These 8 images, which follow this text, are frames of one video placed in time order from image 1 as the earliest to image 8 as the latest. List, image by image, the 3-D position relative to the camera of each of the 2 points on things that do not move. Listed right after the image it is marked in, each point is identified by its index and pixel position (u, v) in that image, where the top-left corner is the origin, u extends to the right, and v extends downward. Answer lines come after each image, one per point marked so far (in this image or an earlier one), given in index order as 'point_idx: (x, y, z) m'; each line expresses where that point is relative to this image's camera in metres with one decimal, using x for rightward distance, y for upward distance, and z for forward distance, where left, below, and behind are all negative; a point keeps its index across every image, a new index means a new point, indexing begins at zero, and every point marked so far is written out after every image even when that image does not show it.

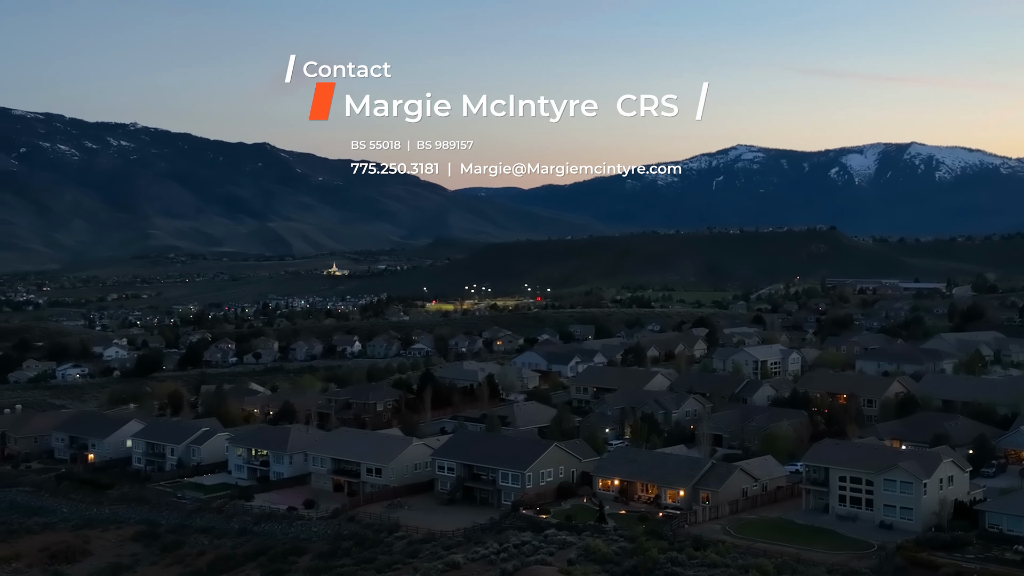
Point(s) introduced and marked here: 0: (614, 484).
0: (+1.5, -3.0, +19.2) m
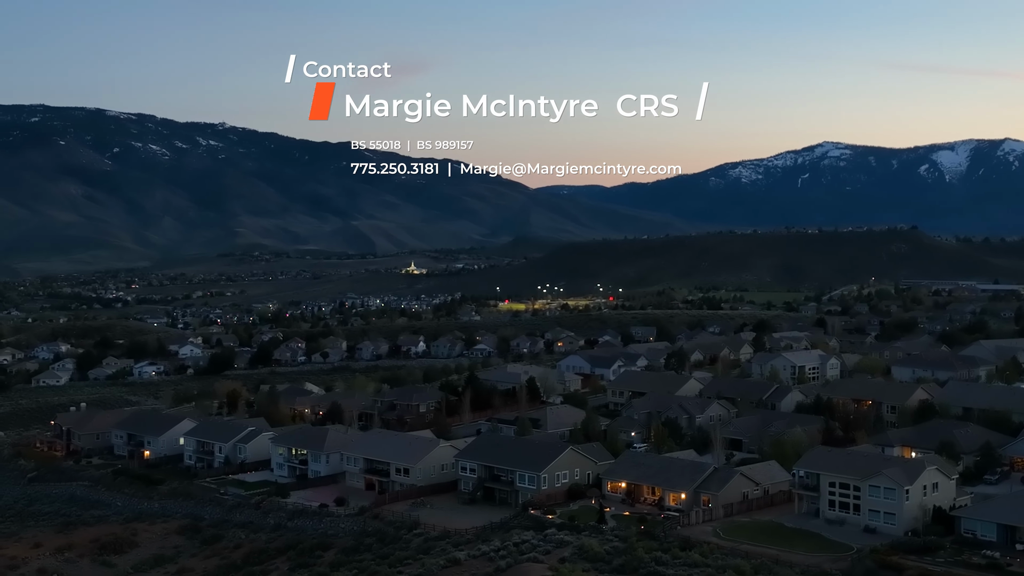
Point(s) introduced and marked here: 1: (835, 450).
0: (+1.7, -3.1, +20.1) m
1: (+4.6, -2.4, +18.7) m
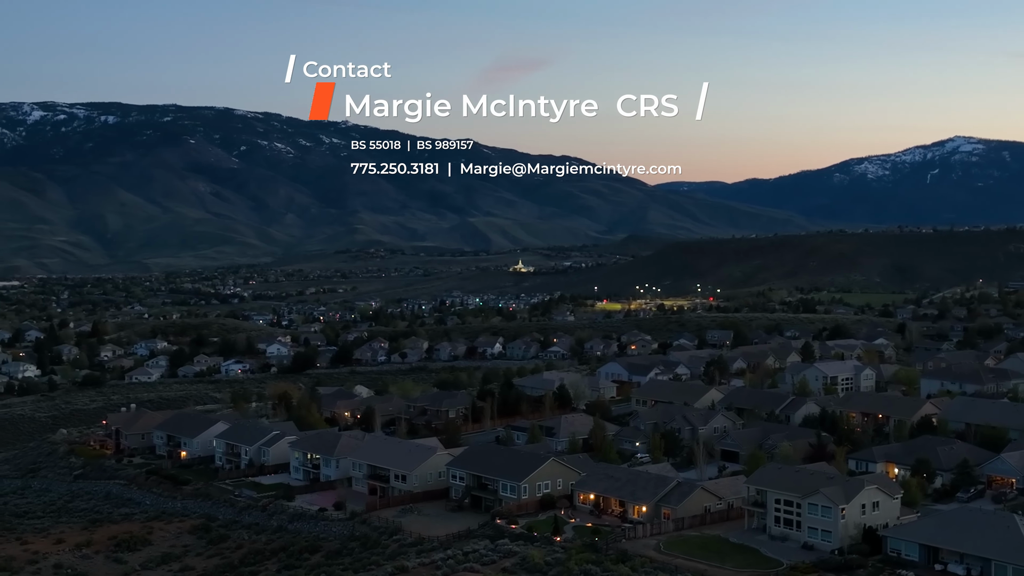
0: (+1.3, -3.4, +20.7) m
1: (+4.1, -2.7, +19.1) m
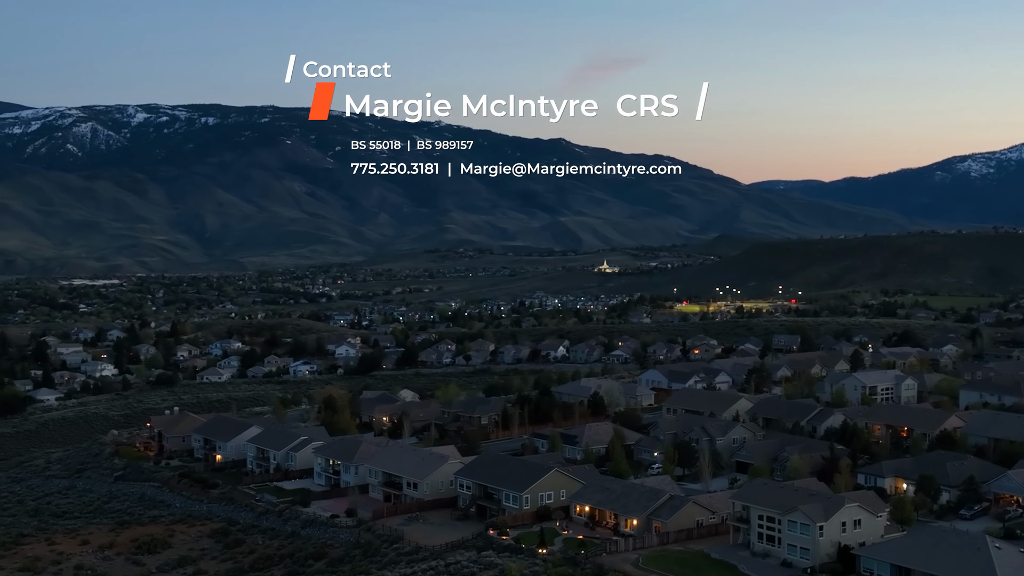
0: (+1.2, -3.6, +20.8) m
1: (+3.9, -2.9, +18.9) m
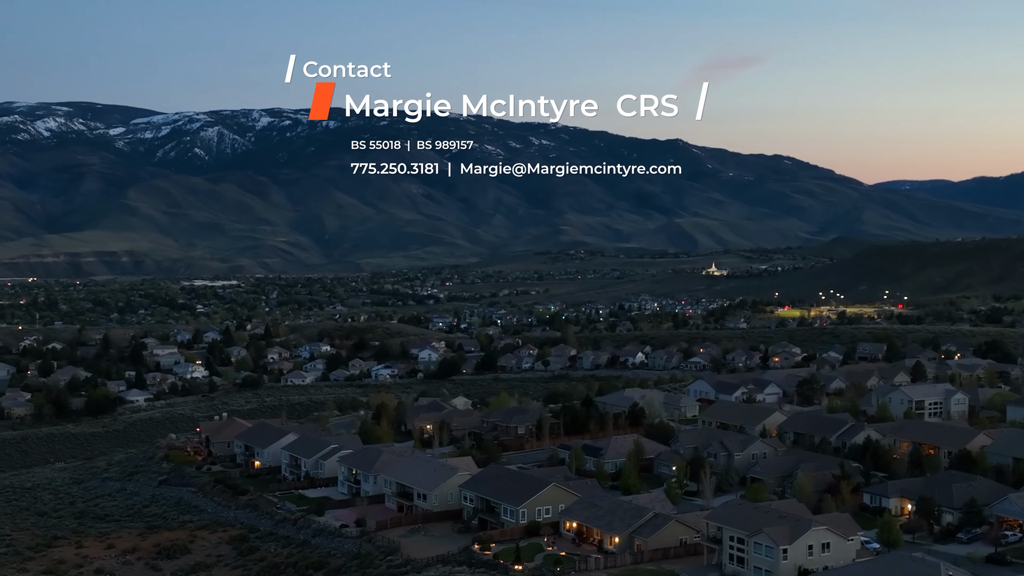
0: (+1.0, -3.9, +20.7) m
1: (+3.5, -3.2, +18.6) m
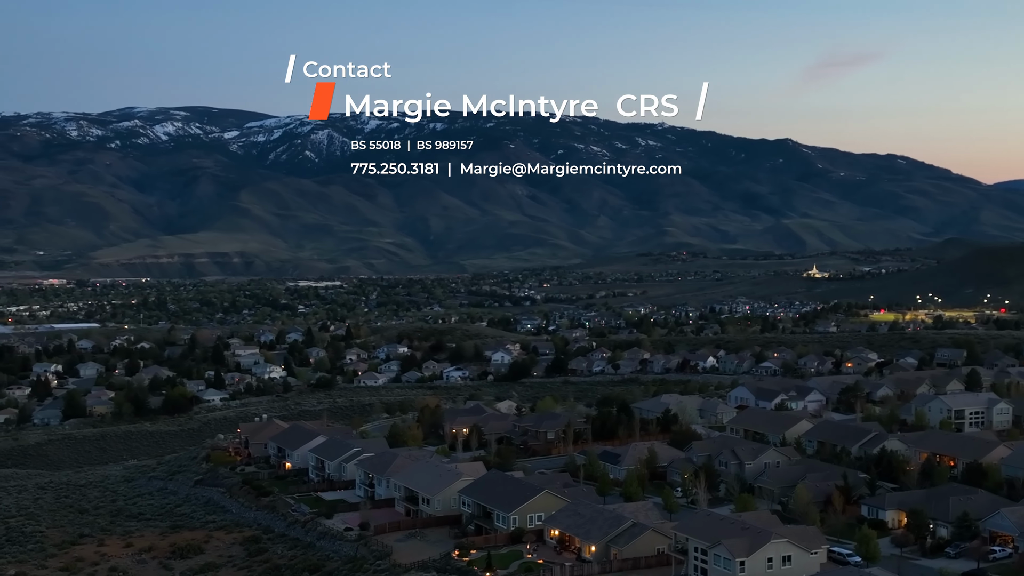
0: (+0.8, -4.0, +20.7) m
1: (+3.0, -3.3, +18.4) m
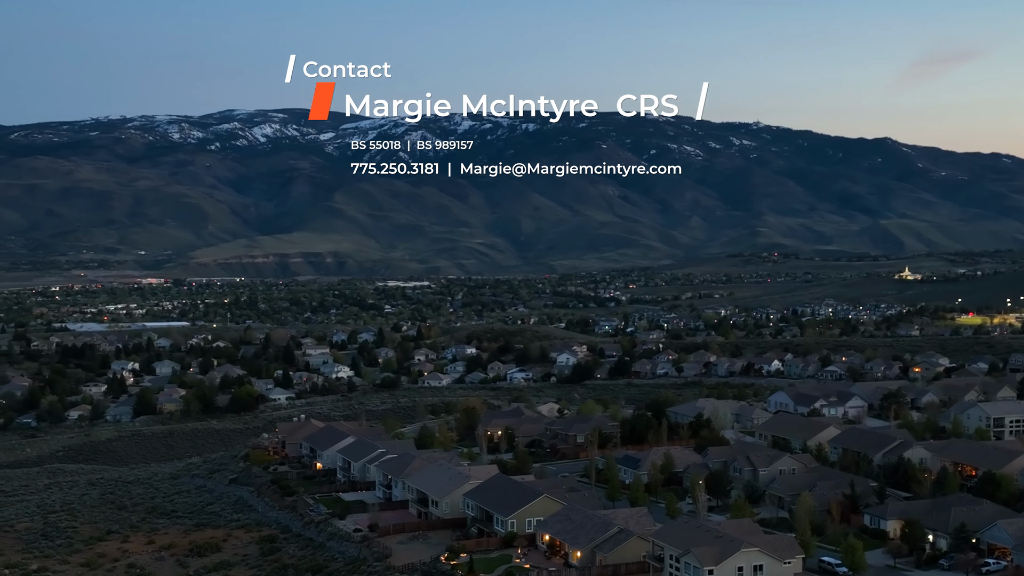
0: (+0.6, -4.1, +20.6) m
1: (+2.7, -3.4, +18.1) m
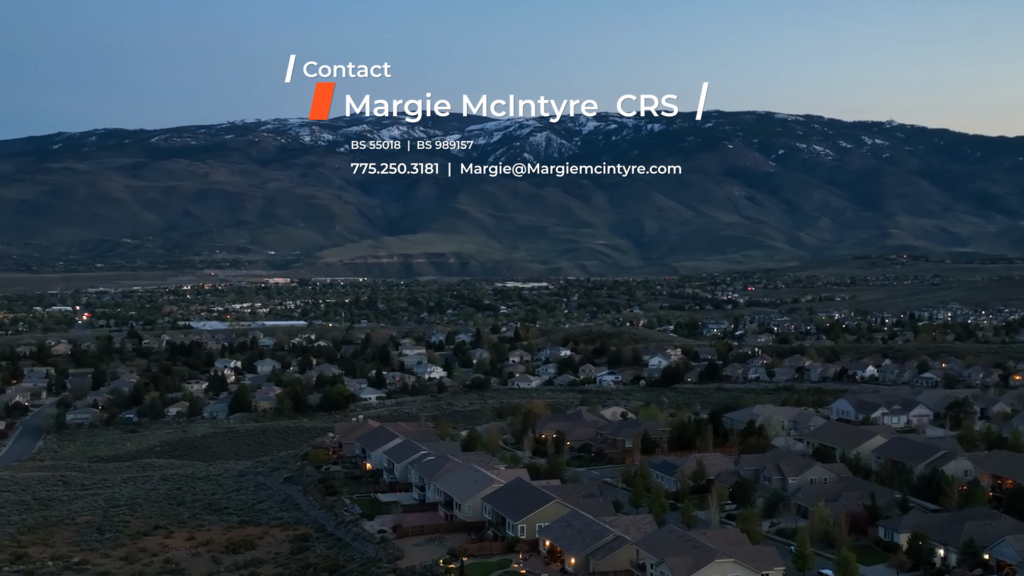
0: (+0.7, -4.2, +20.4) m
1: (+2.5, -3.5, +17.8) m
